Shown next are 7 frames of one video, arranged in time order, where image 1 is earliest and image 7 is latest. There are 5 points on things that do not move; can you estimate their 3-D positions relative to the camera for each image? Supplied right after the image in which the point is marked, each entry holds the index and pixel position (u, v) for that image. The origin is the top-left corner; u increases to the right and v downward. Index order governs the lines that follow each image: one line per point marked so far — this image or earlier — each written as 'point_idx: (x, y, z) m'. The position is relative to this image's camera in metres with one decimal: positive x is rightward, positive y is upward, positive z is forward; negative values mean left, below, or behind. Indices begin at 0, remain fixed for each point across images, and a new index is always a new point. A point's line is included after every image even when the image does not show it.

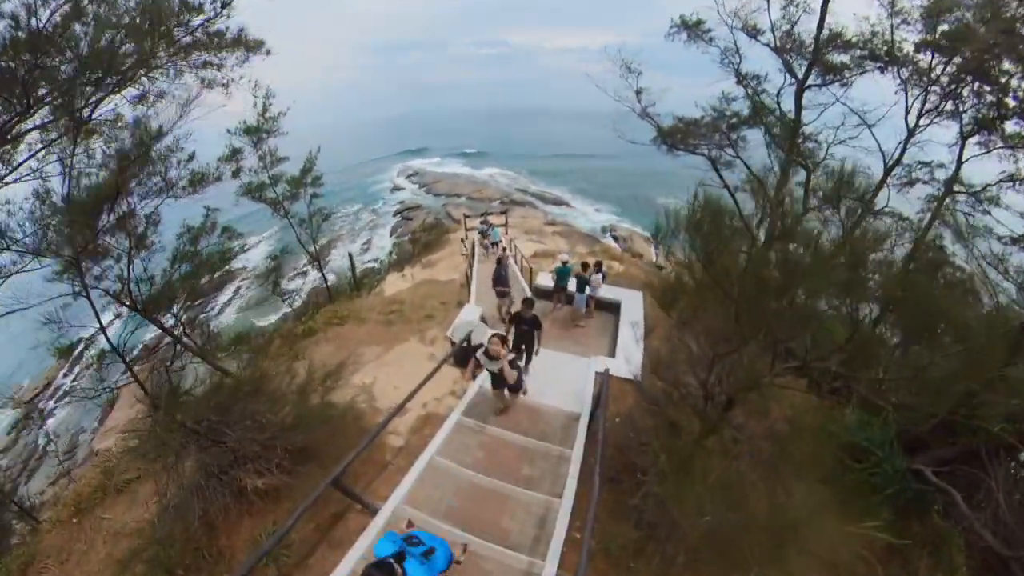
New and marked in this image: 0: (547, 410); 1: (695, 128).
0: (+0.5, -2.0, +6.4) m
1: (+5.7, +5.0, +12.4) m
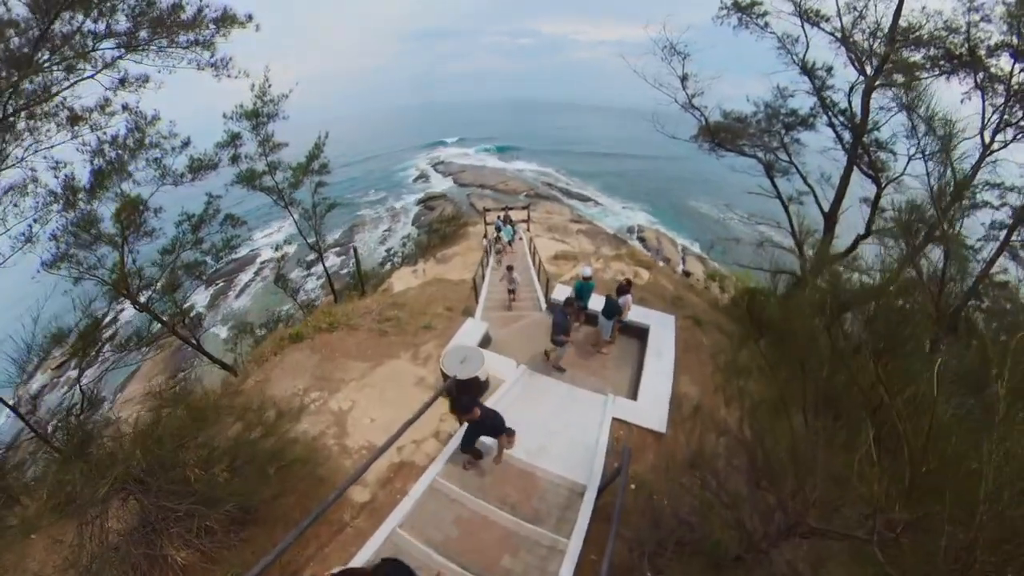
0: (+0.4, -2.4, +5.2) m
1: (+6.3, +4.4, +10.8) m
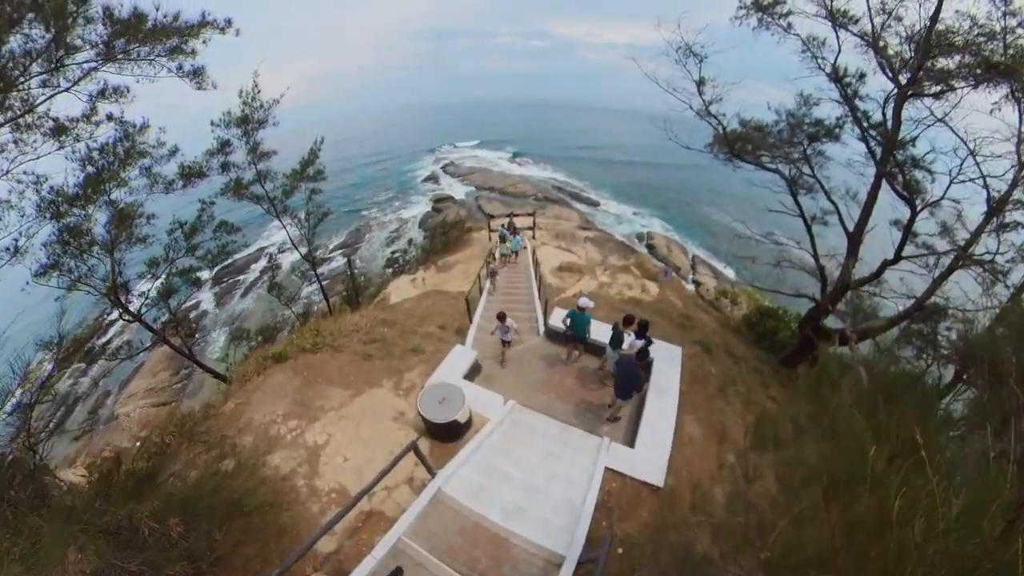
0: (+0.1, -2.9, +4.6) m
1: (+6.2, +3.8, +10.0) m
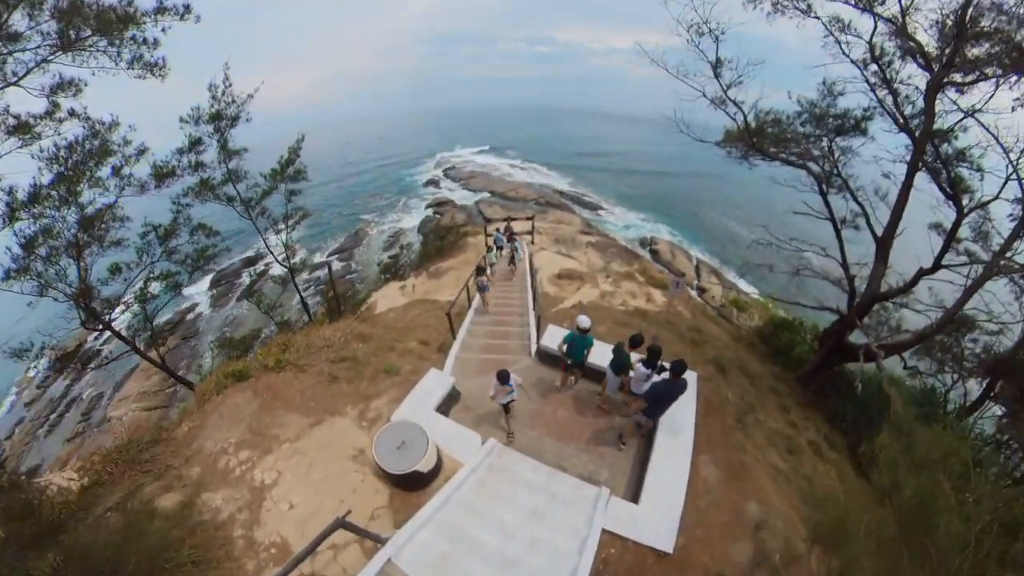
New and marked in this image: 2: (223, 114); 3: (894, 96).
0: (-0.2, -3.1, +3.6) m
1: (+6.0, +3.5, +8.9) m
2: (-7.4, +4.4, +10.2) m
3: (+7.3, +3.6, +7.7) m
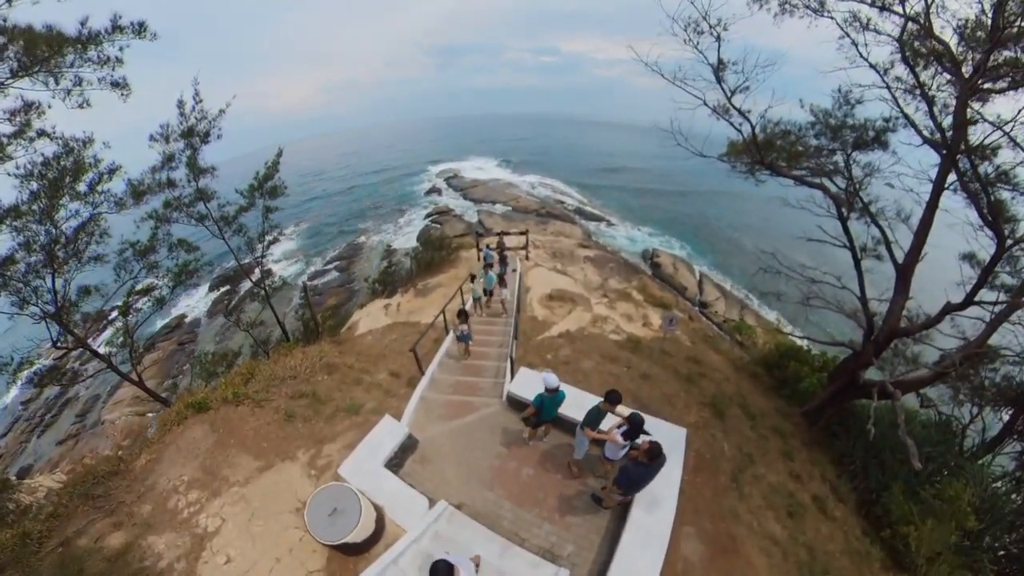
0: (-0.8, -3.7, +2.9) m
1: (+5.6, +2.8, +8.2) m
2: (-7.7, +3.9, +9.8) m
3: (+6.9, +2.9, +7.0) m
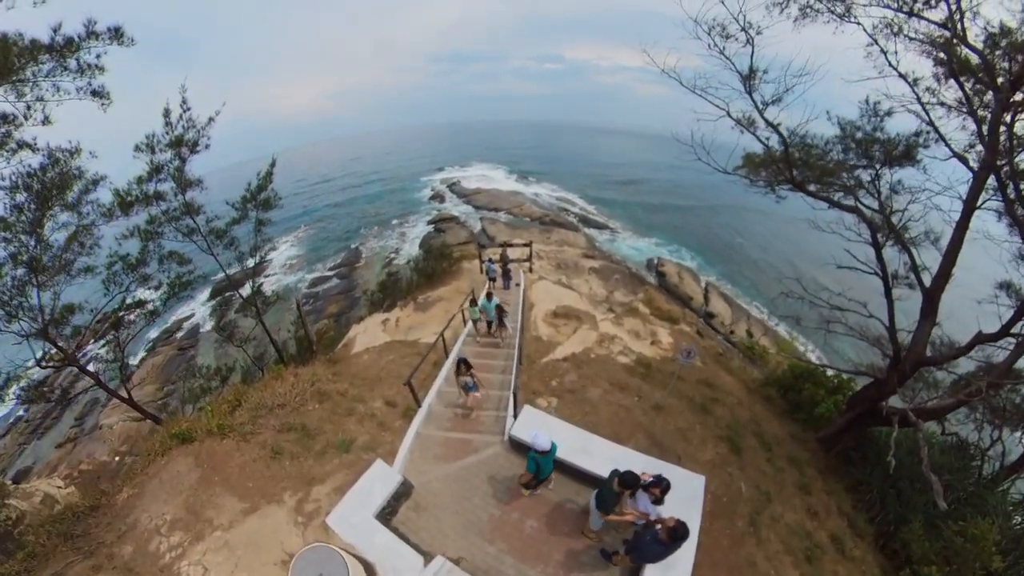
0: (-0.8, -4.1, +2.4) m
1: (+5.7, +2.3, +7.8) m
2: (-7.6, +3.5, +9.4) m
3: (+7.0, +2.4, +6.5) m
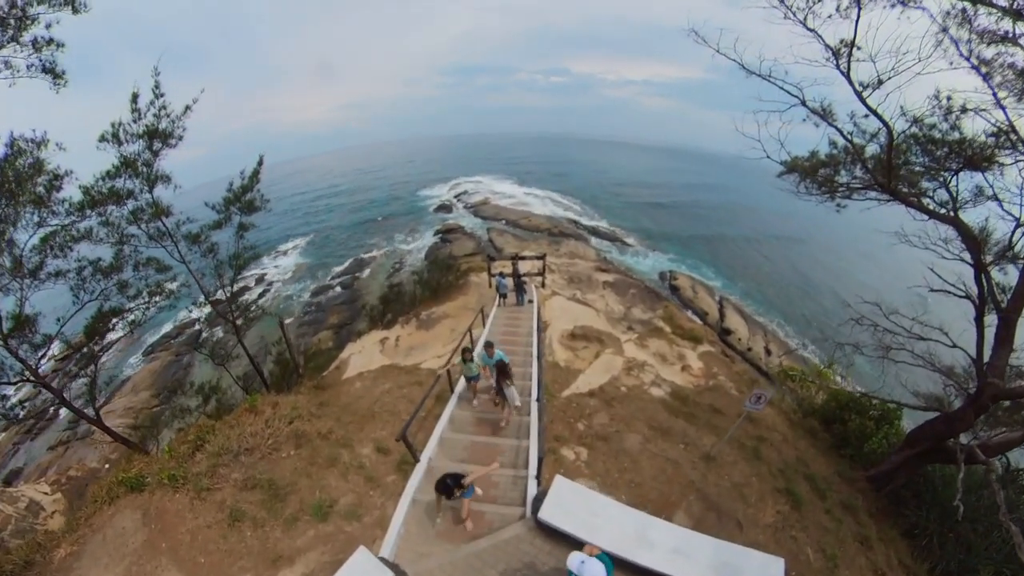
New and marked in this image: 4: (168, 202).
0: (-0.5, -4.3, +1.0) m
1: (+6.1, +1.9, +6.4) m
2: (-7.3, +3.1, +8.2) m
3: (+7.3, +2.0, +5.2) m
4: (-10.6, +2.6, +12.6) m
